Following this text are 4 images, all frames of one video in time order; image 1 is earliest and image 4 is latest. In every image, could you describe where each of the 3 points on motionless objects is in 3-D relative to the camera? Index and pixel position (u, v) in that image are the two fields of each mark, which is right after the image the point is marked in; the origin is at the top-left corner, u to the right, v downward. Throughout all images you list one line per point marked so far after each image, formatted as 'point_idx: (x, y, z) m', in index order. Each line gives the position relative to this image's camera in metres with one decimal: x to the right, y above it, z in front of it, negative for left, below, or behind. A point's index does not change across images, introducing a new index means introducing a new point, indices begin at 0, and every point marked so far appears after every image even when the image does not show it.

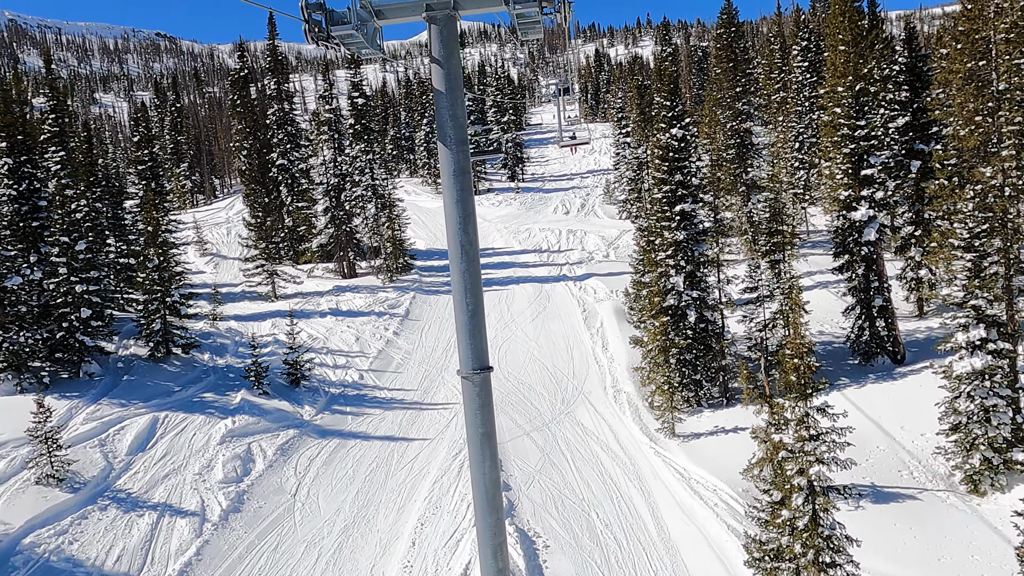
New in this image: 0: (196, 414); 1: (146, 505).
0: (-8.2, -3.3, +19.6) m
1: (-7.3, -4.4, +15.3) m
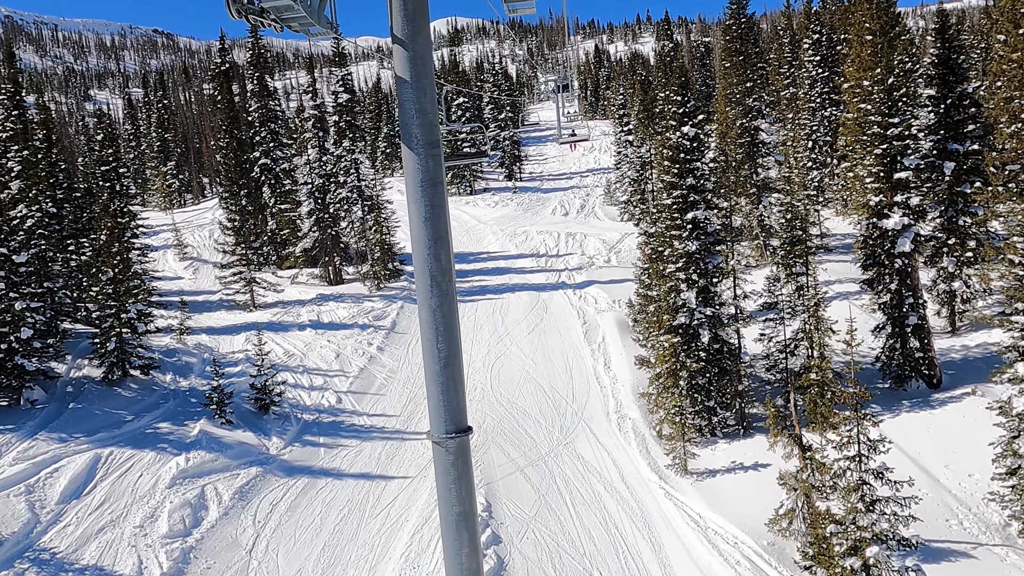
0: (-8.4, -3.7, +17.3) m
1: (-7.5, -4.8, +13.0) m
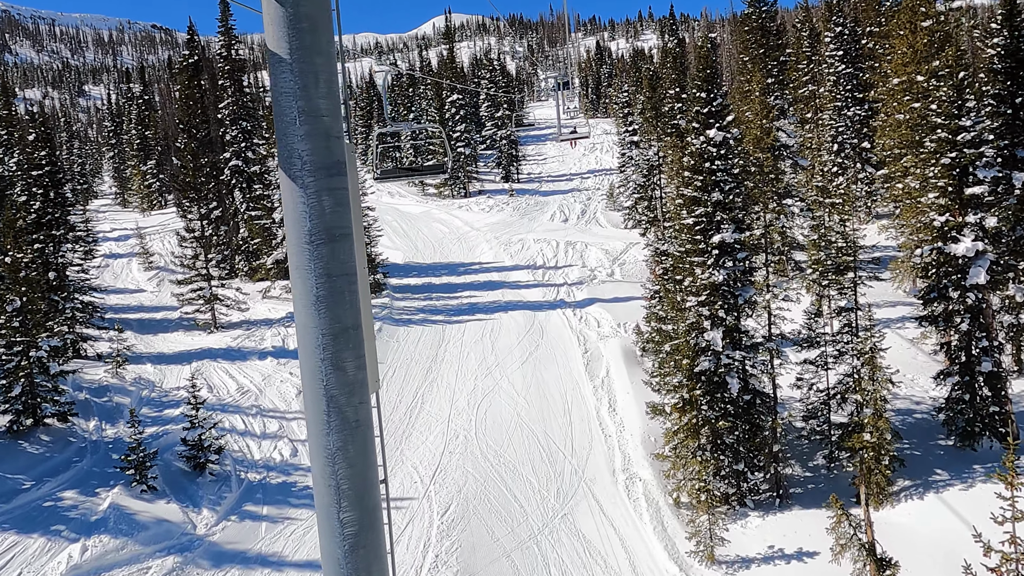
0: (-8.7, -4.5, +13.8) m
1: (-7.8, -5.6, +9.5) m
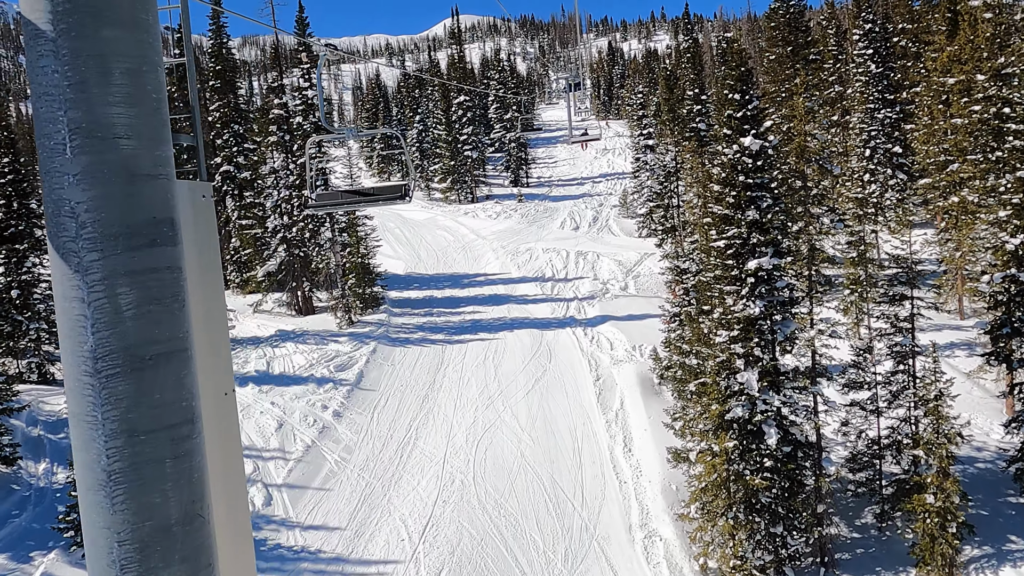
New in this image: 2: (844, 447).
0: (-8.7, -5.0, +11.7) m
1: (-7.9, -6.2, +7.4) m
2: (+6.5, -3.1, +15.0) m
